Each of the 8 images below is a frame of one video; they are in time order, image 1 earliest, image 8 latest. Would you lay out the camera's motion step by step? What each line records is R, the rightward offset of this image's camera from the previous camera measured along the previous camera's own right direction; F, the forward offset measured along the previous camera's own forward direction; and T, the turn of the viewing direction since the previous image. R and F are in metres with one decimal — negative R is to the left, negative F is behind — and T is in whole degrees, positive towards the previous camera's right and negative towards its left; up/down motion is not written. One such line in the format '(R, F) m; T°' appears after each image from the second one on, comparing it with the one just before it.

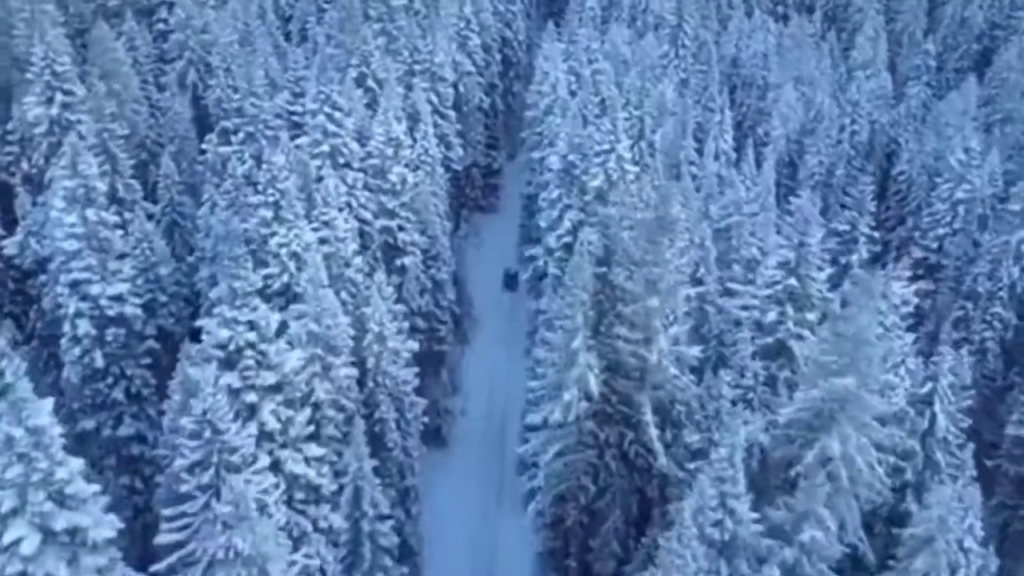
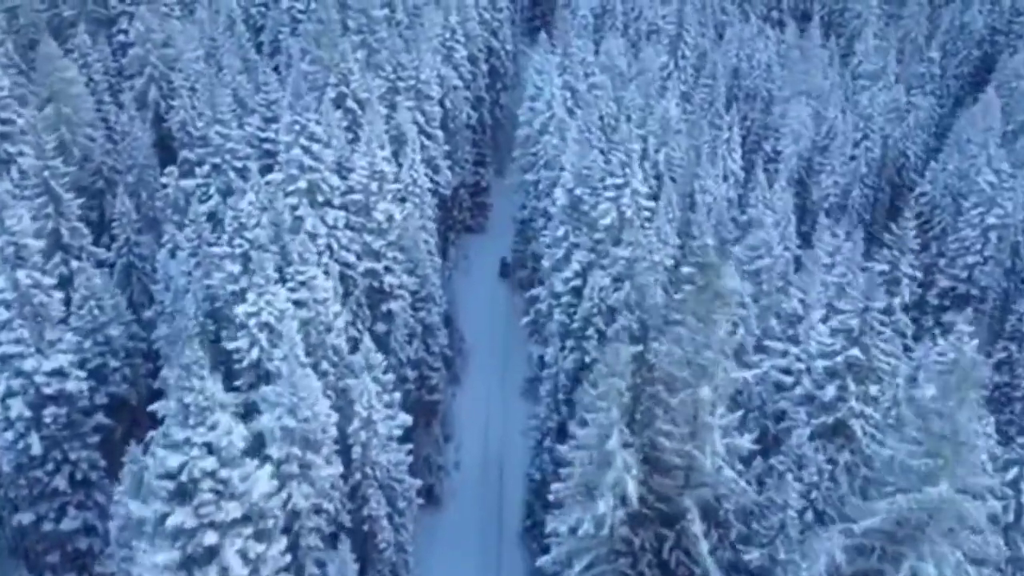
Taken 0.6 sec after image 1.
(-1.1, +5.2) m; +1°
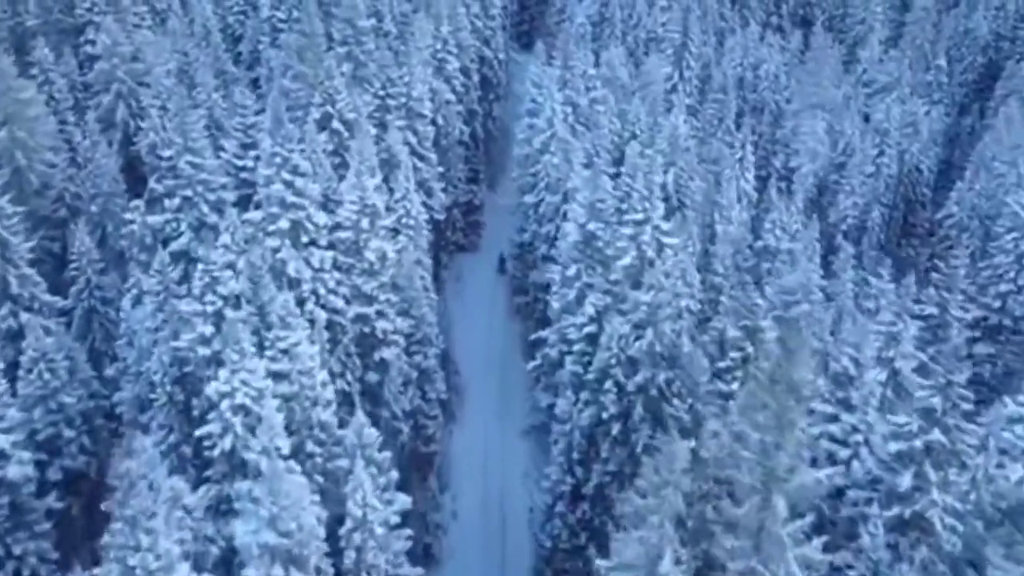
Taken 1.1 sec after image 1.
(-1.0, +4.3) m; +1°
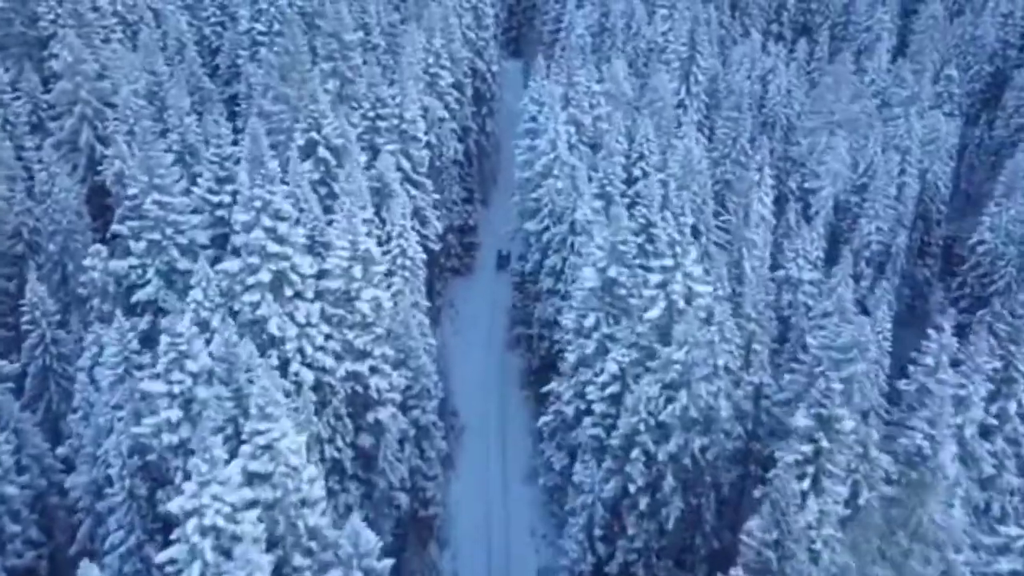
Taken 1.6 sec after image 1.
(-1.1, +4.4) m; +1°
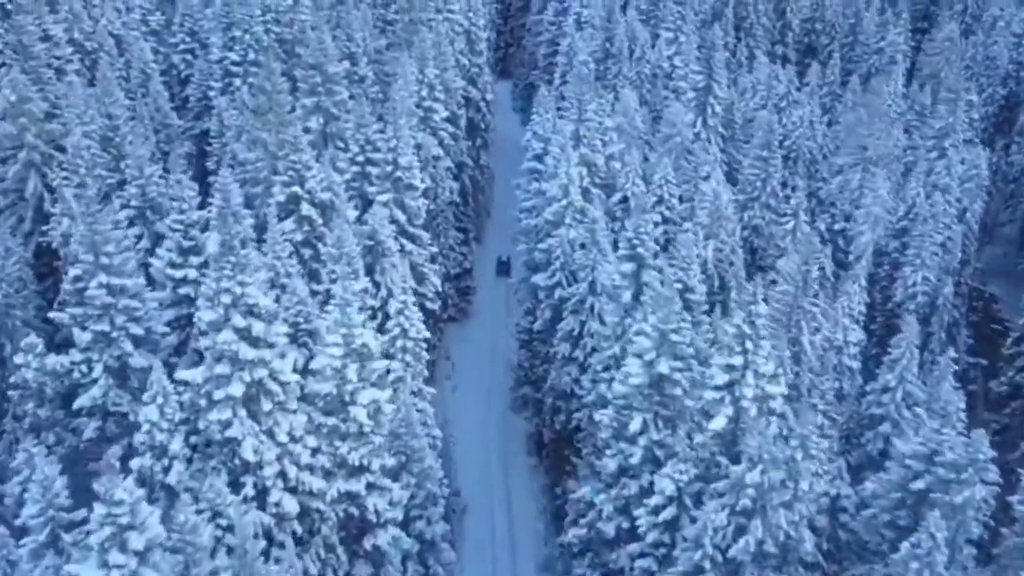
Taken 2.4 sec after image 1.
(-1.6, +6.1) m; +1°
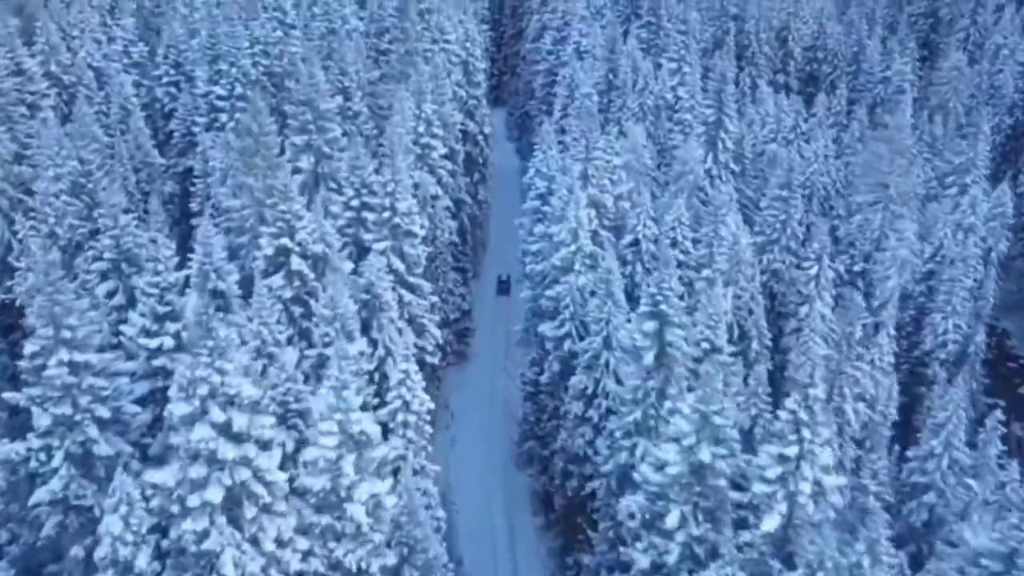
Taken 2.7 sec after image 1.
(-0.9, +3.3) m; +1°
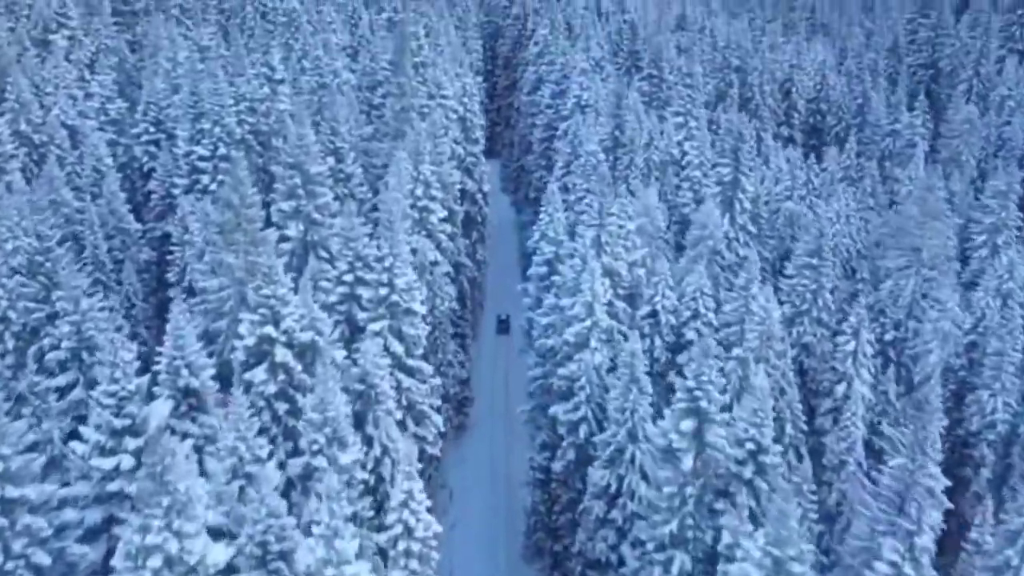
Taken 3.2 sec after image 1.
(-1.0, +4.1) m; +1°
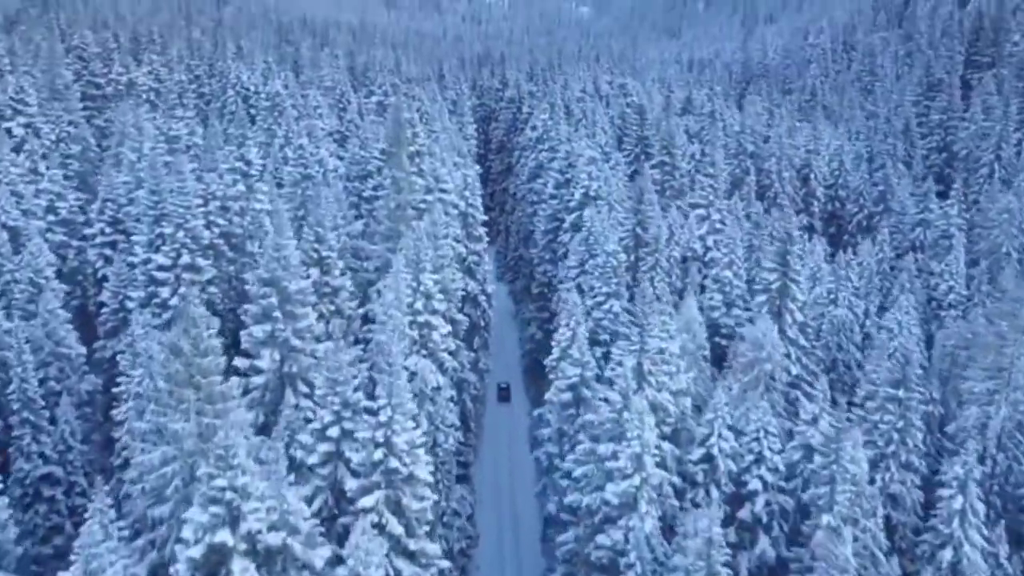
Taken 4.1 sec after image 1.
(-1.7, +7.8) m; +1°
